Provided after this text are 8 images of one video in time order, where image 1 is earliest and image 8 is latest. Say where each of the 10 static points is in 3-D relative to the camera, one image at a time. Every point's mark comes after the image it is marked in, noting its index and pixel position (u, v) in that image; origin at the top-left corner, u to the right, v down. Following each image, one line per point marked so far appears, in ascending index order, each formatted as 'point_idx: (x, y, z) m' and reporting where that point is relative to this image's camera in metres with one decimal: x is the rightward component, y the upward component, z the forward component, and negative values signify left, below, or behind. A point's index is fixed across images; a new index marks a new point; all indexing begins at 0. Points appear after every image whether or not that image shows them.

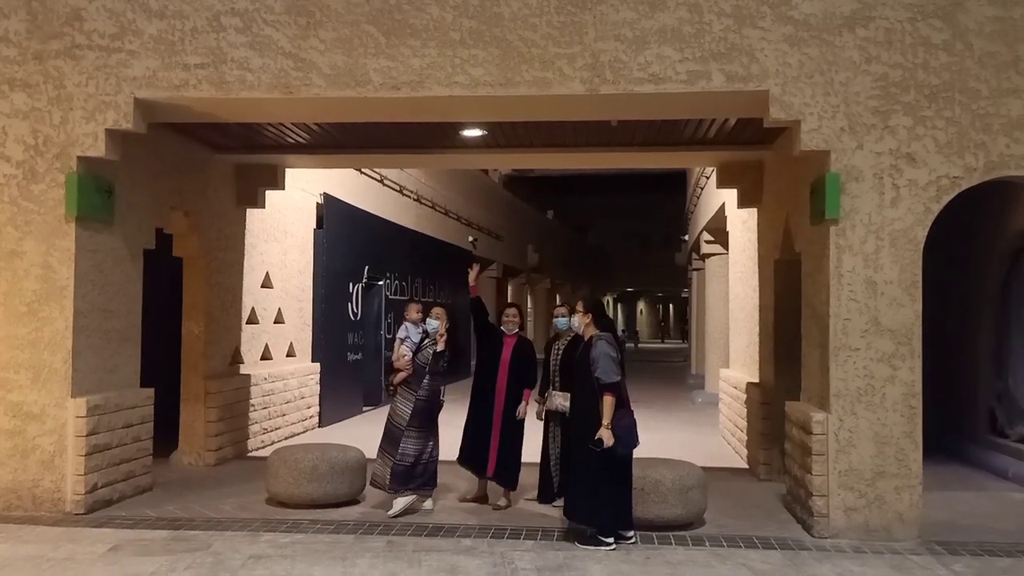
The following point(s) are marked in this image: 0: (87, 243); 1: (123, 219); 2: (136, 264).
0: (-3.1, +0.3, +6.2) m
1: (-3.1, +0.5, +6.7) m
2: (-3.1, +0.2, +6.9) m
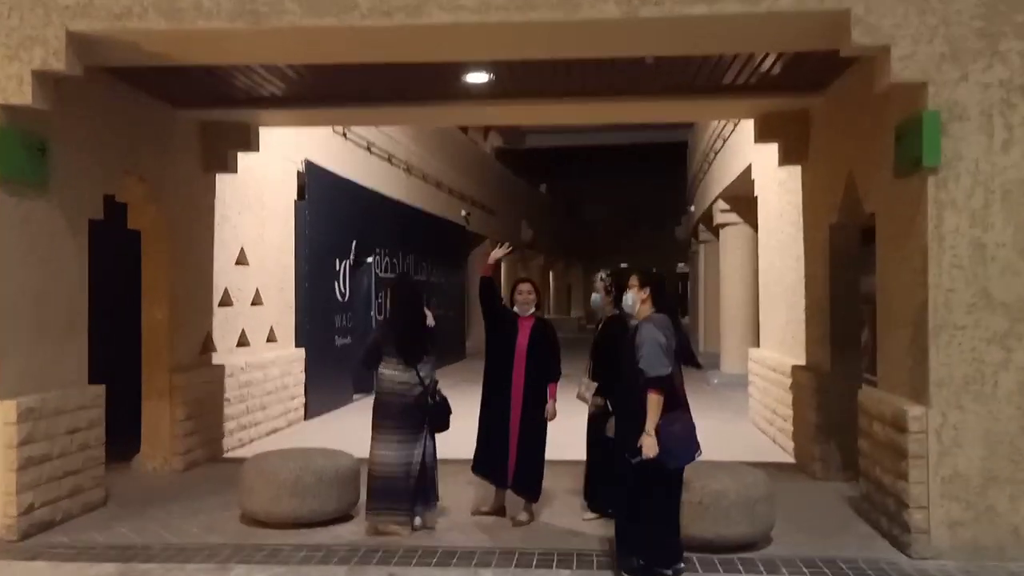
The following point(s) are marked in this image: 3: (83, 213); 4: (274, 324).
0: (-3.0, +0.5, +5.0) m
1: (-3.0, +0.7, +5.5) m
2: (-2.9, +0.3, +5.7) m
3: (-2.9, +0.5, +5.8) m
4: (-2.5, -0.4, +9.1) m
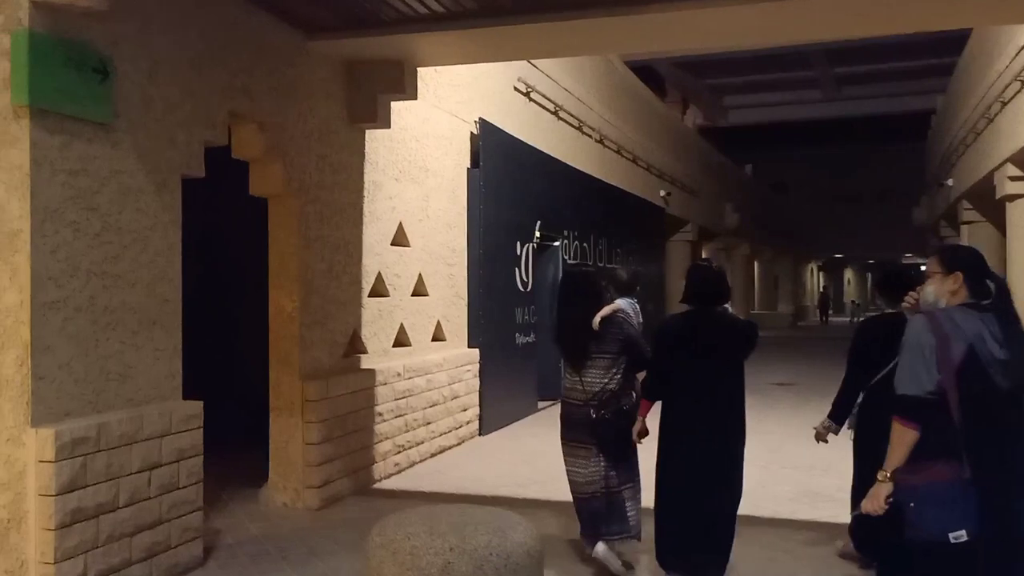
0: (-1.9, +0.5, +3.5) m
1: (-1.8, +0.8, +4.0) m
2: (-1.7, +0.4, +4.2) m
3: (-1.7, +0.6, +4.2) m
4: (-0.6, -0.3, +7.4) m
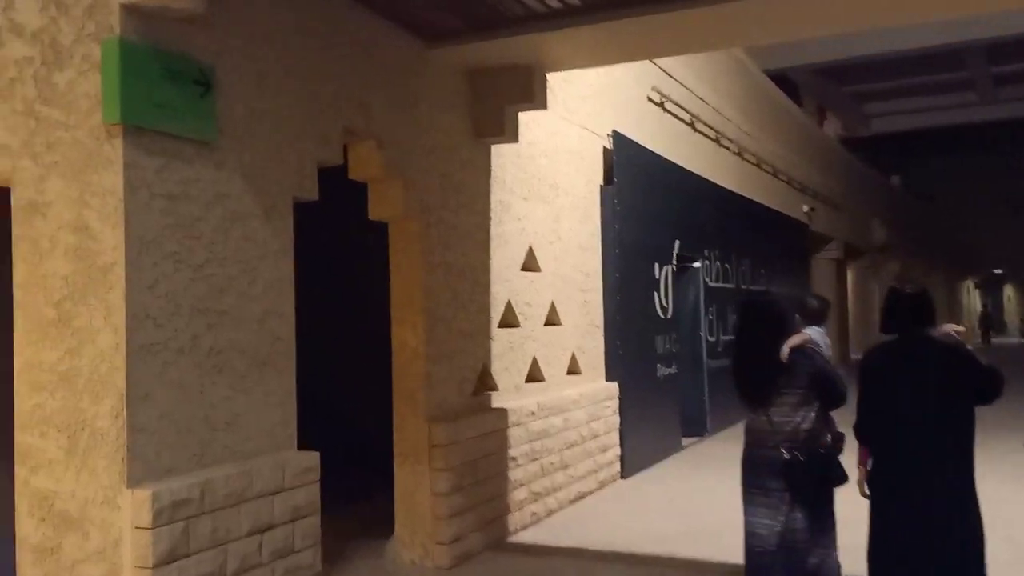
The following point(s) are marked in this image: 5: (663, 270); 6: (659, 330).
0: (-1.4, +0.4, +3.1) m
1: (-1.2, +0.6, +3.6) m
2: (-1.1, +0.3, +3.8) m
3: (-1.0, +0.4, +3.8) m
4: (+0.5, -0.5, +6.7) m
5: (+1.5, +0.2, +8.3) m
6: (+1.4, -0.4, +8.2) m
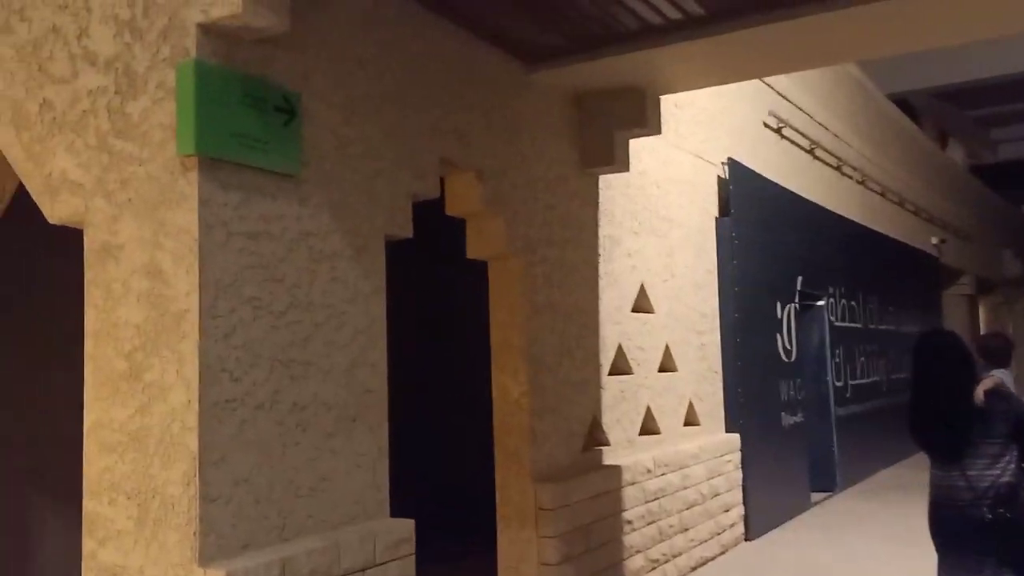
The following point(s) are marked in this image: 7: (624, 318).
0: (-1.0, +0.2, +2.8) m
1: (-0.7, +0.4, +3.3) m
2: (-0.6, +0.1, +3.4) m
3: (-0.6, +0.3, +3.4) m
4: (+1.3, -0.8, +6.1) m
5: (+2.4, -0.2, +7.6) m
6: (+2.4, -0.8, +7.4) m
7: (+0.7, -0.2, +5.3) m
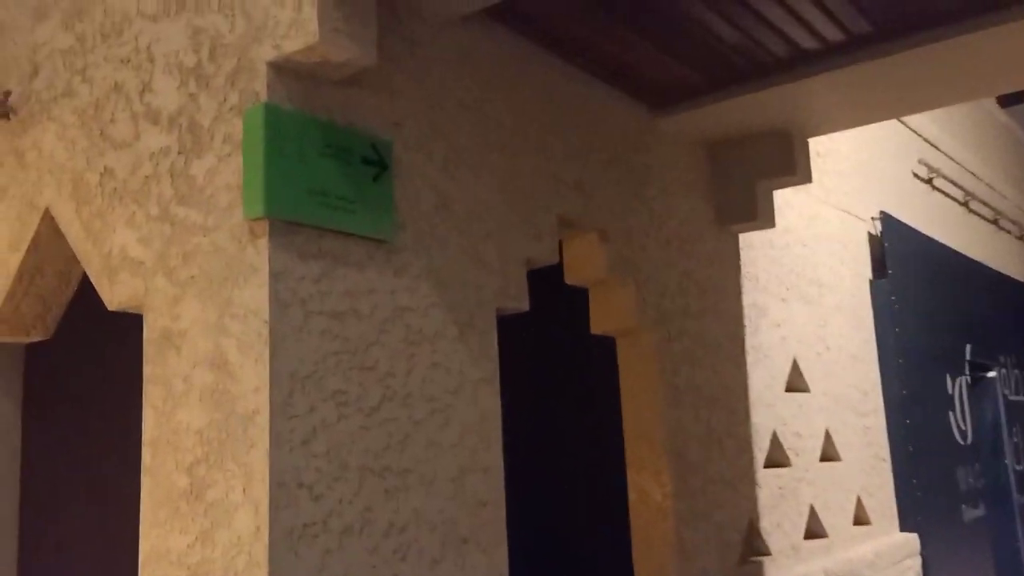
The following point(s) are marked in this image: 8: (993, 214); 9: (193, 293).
0: (-0.6, 0.0, +2.3) m
1: (-0.3, +0.2, +2.7) m
2: (-0.1, -0.2, +2.8) m
3: (-0.1, 0.0, +2.8) m
4: (+2.1, -1.2, +5.2) m
5: (+3.4, -0.7, +6.6) m
6: (+3.3, -1.3, +6.3) m
7: (+1.4, -0.6, +4.5) m
8: (+4.8, +0.8, +8.4) m
9: (-0.9, 0.0, +2.4) m
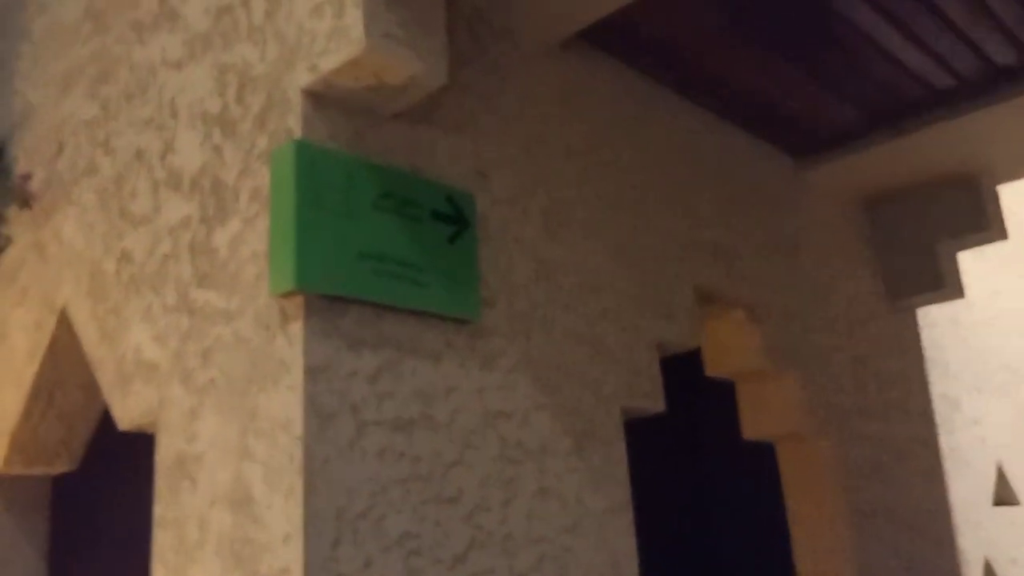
0: (-0.3, -0.2, +1.6) m
1: (0.0, -0.1, +2.0) m
2: (+0.2, -0.4, +2.0) m
3: (+0.2, -0.3, +2.1) m
4: (+2.8, -1.6, +4.0) m
5: (+4.2, -1.2, +5.2) m
6: (+4.1, -1.7, +5.0) m
7: (+2.0, -0.9, +3.5) m
8: (+5.7, +0.1, +7.1) m
9: (-0.6, -0.2, +1.8) m
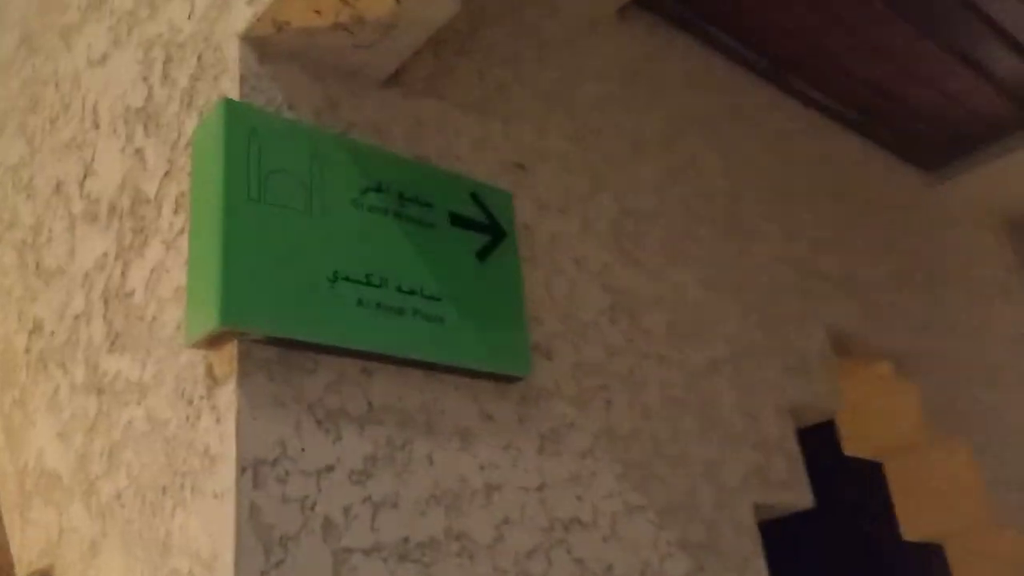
0: (-0.2, -0.2, +1.0) m
1: (+0.1, -0.1, +1.3) m
2: (+0.3, -0.5, +1.3) m
3: (+0.3, -0.3, +1.4) m
4: (+3.1, -1.7, +2.9) m
5: (+4.6, -1.4, +4.2) m
6: (+4.5, -1.9, +3.8) m
7: (+2.2, -1.0, +2.6) m
8: (+6.2, -0.2, +6.1) m
9: (-0.5, -0.3, +1.1) m
